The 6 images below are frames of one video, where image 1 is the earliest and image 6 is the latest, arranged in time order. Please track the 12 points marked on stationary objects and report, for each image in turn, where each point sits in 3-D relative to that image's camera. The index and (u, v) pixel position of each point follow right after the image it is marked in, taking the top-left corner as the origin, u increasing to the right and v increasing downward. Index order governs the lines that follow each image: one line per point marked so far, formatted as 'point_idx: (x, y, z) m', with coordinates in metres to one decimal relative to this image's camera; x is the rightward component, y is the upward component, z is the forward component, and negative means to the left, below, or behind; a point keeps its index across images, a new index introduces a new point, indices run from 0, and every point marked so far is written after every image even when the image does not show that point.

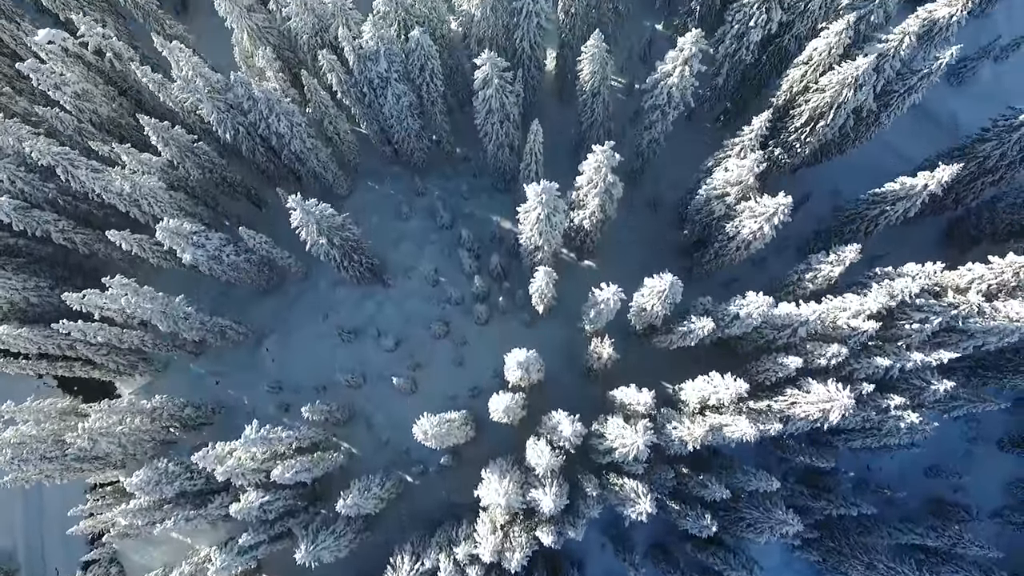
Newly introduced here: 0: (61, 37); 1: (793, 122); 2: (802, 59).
0: (-14.4, +8.1, +19.3) m
1: (+8.7, +5.1, +18.8) m
2: (+8.6, +6.8, +18.0) m
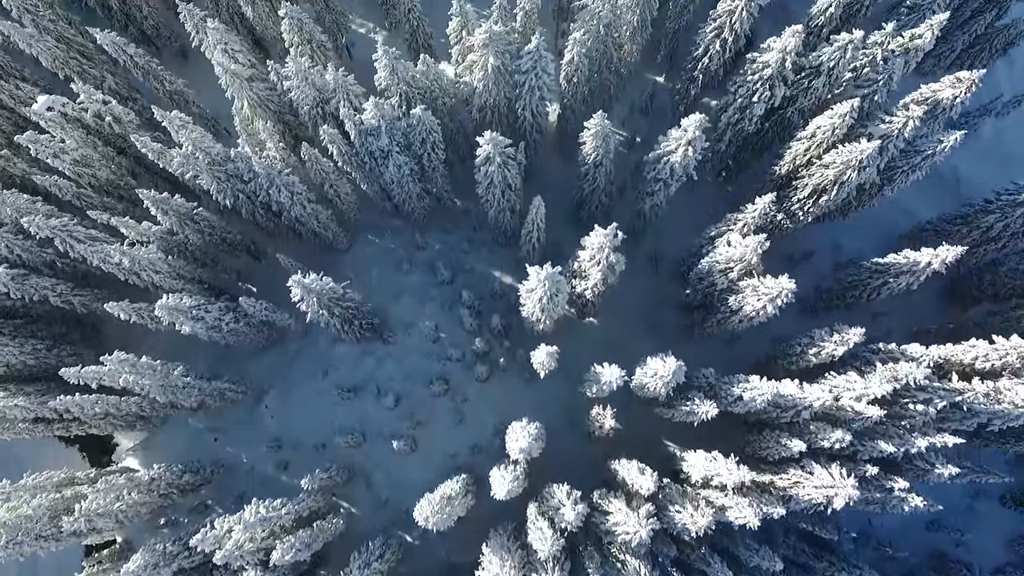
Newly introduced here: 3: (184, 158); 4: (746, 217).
0: (-14.3, +5.9, +19.2) m
1: (+8.7, +2.9, +18.7) m
2: (+8.6, +4.6, +17.9) m
3: (-9.6, +3.8, +17.9) m
4: (+6.9, +2.1, +17.7) m
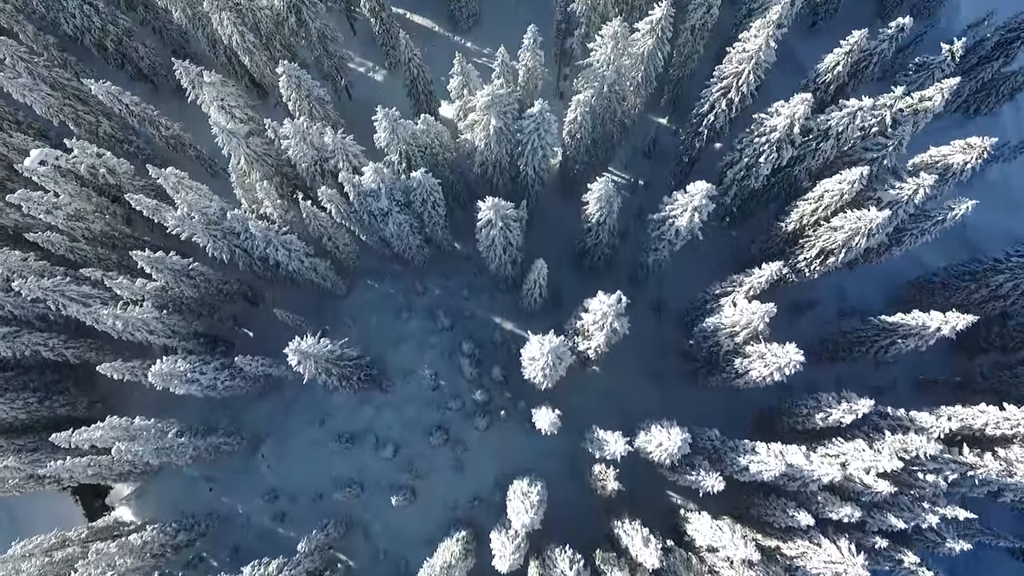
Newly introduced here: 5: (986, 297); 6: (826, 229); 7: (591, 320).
0: (-14.3, +4.2, +18.8) m
1: (+8.8, +1.1, +18.4) m
2: (+8.7, +2.8, +17.6) m
3: (-9.6, +2.0, +17.5) m
4: (+6.9, +0.2, +17.4) m
5: (+15.6, -0.3, +20.0) m
6: (+9.0, +1.7, +17.4) m
7: (+2.3, -0.9, +17.4) m
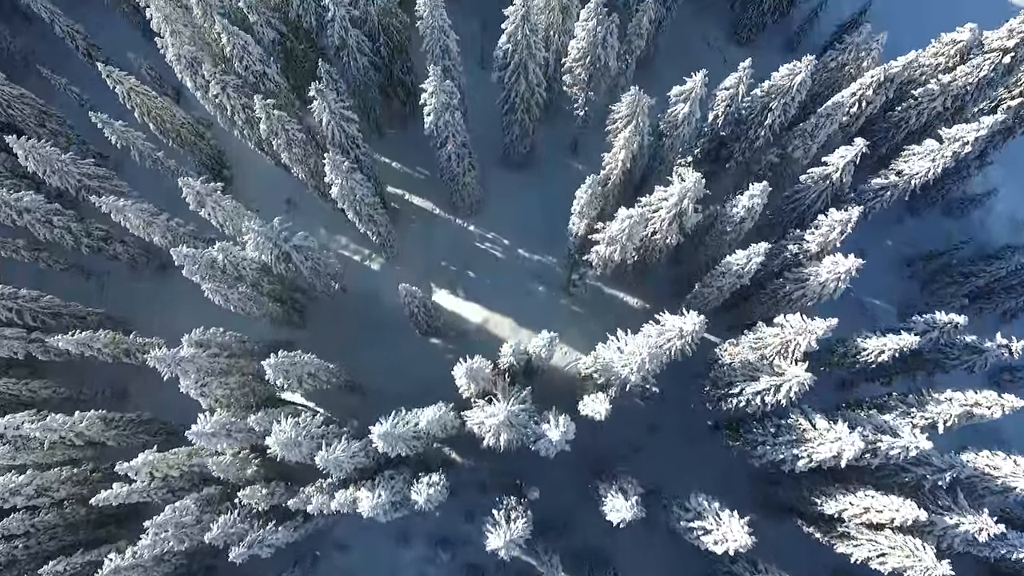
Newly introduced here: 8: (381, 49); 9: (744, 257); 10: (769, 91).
0: (-14.0, -3.9, +17.0) m
1: (+9.1, -7.0, +16.7) m
2: (+9.0, -5.4, +15.9) m
3: (-9.3, -6.0, +15.6) m
4: (+7.2, -7.9, +15.7) m
5: (+15.9, -8.5, +18.3) m
6: (+9.3, -6.5, +15.7) m
7: (+2.6, -9.0, +15.6) m
8: (-4.2, +7.8, +19.7) m
9: (+6.1, +0.8, +16.0) m
10: (+7.3, +5.5, +17.1) m
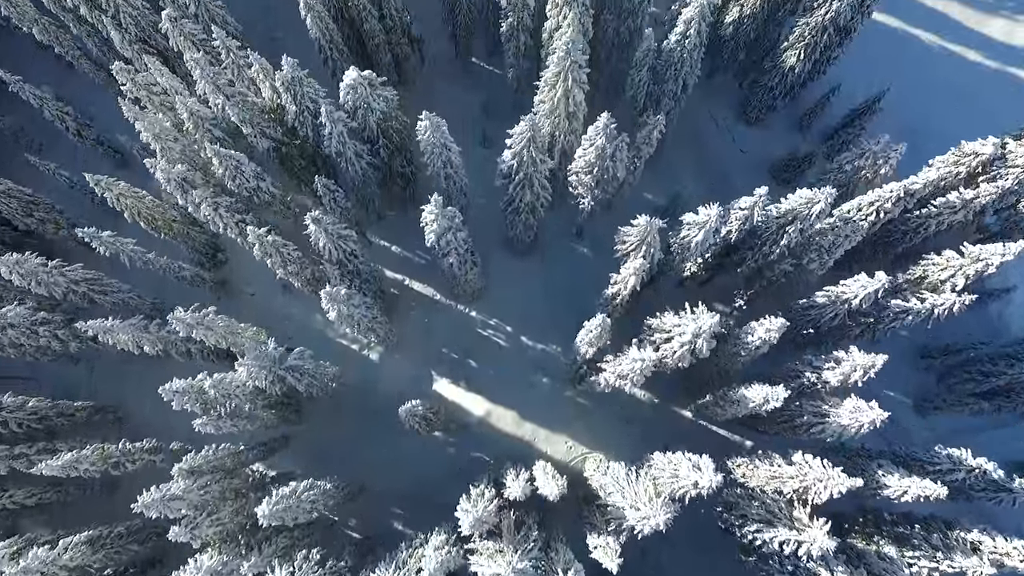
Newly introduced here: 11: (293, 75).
0: (-13.8, -7.4, +16.2) m
1: (+9.2, -10.5, +15.9) m
2: (+9.1, -8.8, +15.2) m
3: (-9.1, -9.5, +14.8) m
4: (+7.4, -11.3, +14.9) m
5: (+16.0, -11.9, +17.5) m
6: (+9.4, -9.9, +14.9) m
7: (+2.7, -12.5, +14.8) m
8: (-4.1, +4.3, +19.0) m
9: (+6.3, -2.6, +15.2) m
10: (+7.4, +2.1, +16.4) m
11: (-5.7, +5.5, +15.8) m
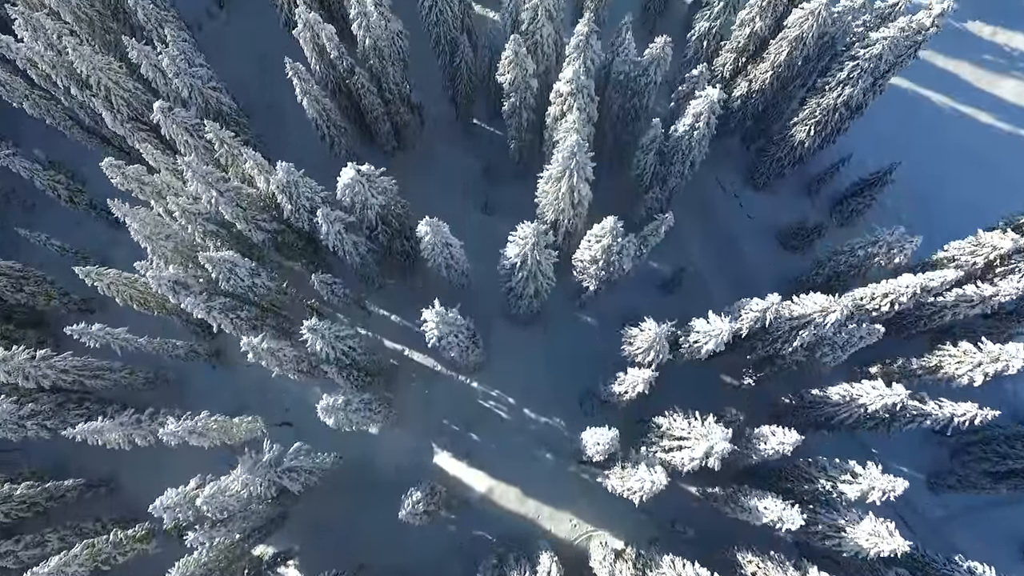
0: (-13.7, -10.1, +15.6) m
1: (+9.4, -13.2, +15.3) m
2: (+9.3, -11.5, +14.6) m
3: (-9.0, -12.2, +14.2) m
4: (+7.5, -14.0, +14.3) m
5: (+16.1, -14.6, +16.9) m
6: (+9.5, -12.6, +14.3) m
7: (+2.8, -15.2, +14.1) m
8: (-4.0, +1.6, +18.4) m
9: (+6.4, -5.3, +14.7) m
10: (+7.5, -0.6, +15.9) m
11: (-5.6, +2.8, +15.3) m
